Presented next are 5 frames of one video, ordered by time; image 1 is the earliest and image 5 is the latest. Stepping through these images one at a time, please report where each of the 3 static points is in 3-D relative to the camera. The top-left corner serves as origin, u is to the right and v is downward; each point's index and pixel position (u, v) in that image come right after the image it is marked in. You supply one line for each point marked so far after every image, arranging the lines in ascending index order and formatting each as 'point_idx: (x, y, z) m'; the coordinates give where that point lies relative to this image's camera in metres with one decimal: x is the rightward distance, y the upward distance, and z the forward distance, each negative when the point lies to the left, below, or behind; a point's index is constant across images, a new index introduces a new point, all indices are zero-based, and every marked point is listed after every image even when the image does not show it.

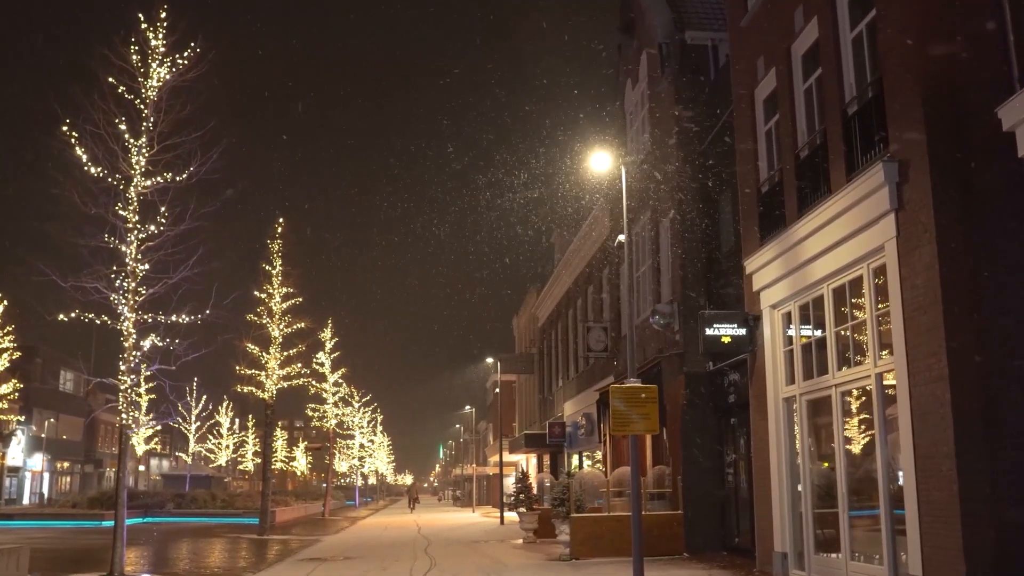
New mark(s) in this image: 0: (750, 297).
0: (+4.4, -0.2, +16.7) m
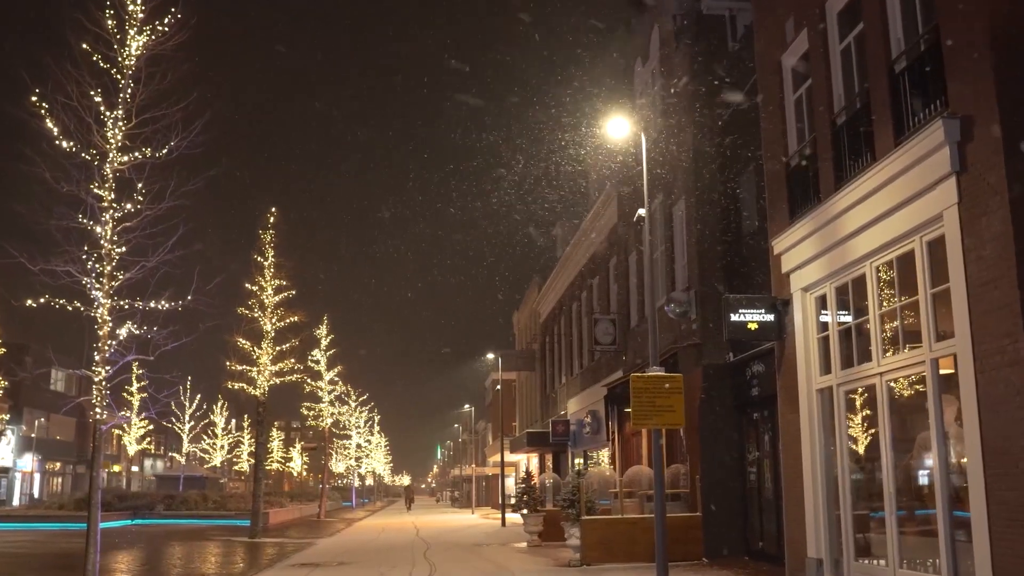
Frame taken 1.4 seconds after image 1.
0: (+4.5, +0.1, +15.4) m
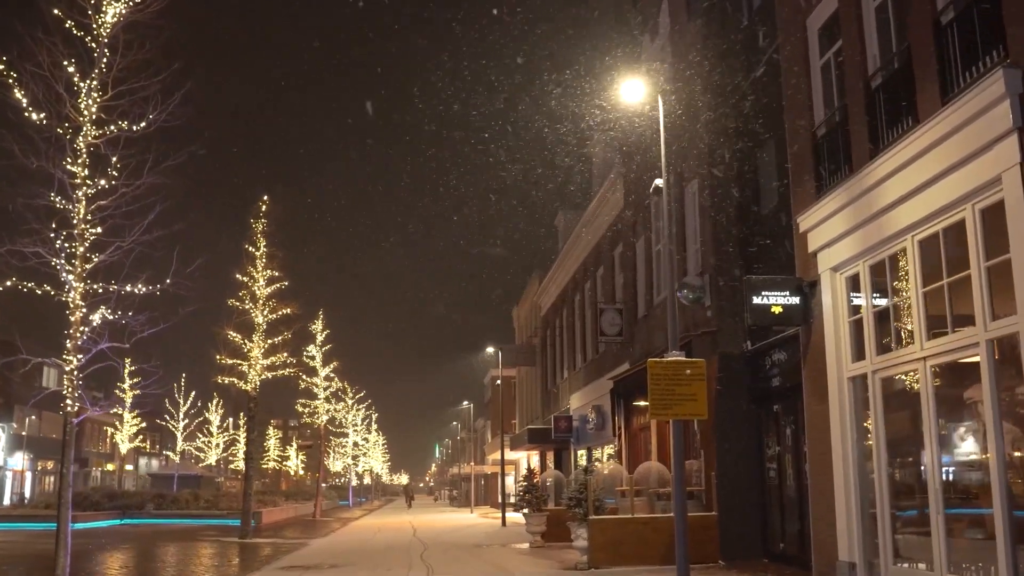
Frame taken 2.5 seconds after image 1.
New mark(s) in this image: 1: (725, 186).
0: (+4.5, +0.4, +14.2) m
1: (+4.1, +2.0, +17.6) m
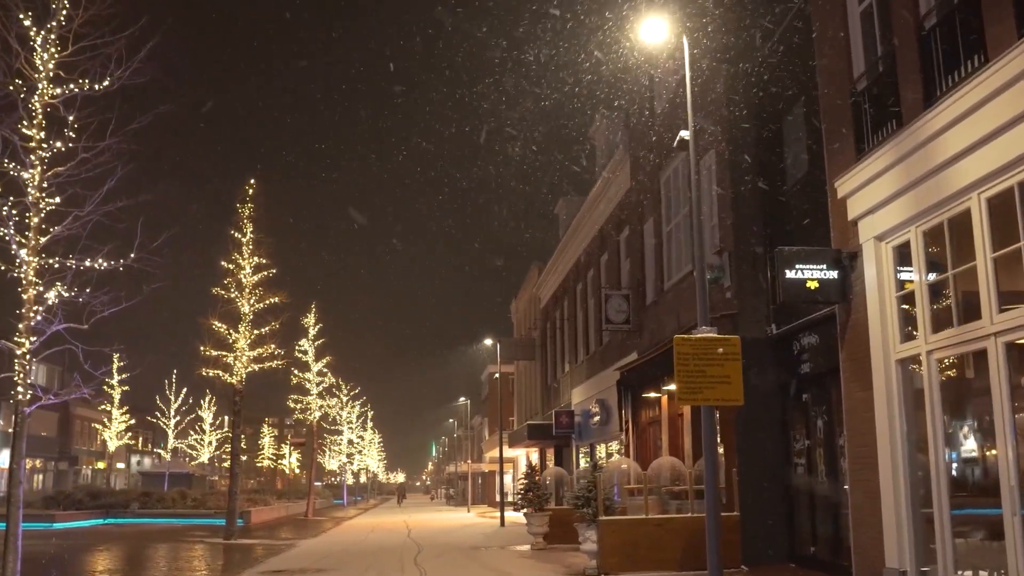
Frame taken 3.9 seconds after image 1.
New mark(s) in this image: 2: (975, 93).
0: (+4.6, +0.8, +12.7) m
1: (+4.1, +2.3, +16.1) m
2: (+4.9, +2.1, +9.7) m
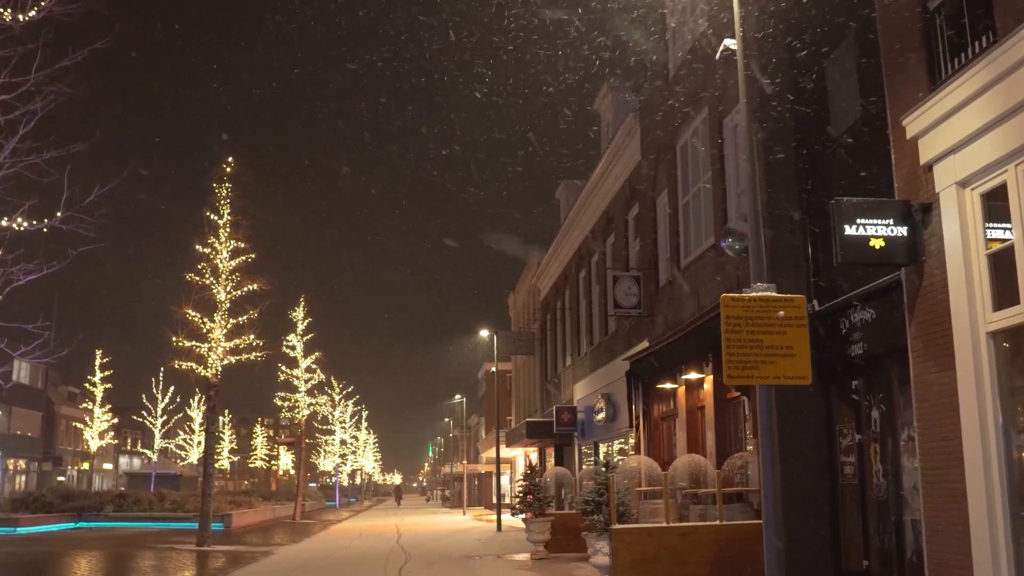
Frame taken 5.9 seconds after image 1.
0: (+4.5, +1.3, +10.5) m
1: (+4.1, +2.8, +13.9) m
2: (+4.9, +2.5, +7.5) m
